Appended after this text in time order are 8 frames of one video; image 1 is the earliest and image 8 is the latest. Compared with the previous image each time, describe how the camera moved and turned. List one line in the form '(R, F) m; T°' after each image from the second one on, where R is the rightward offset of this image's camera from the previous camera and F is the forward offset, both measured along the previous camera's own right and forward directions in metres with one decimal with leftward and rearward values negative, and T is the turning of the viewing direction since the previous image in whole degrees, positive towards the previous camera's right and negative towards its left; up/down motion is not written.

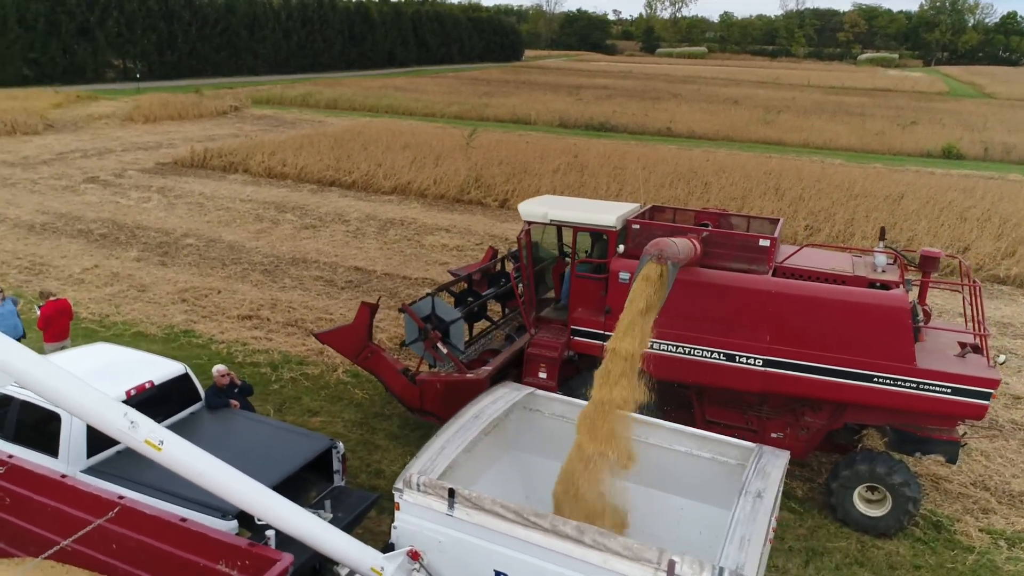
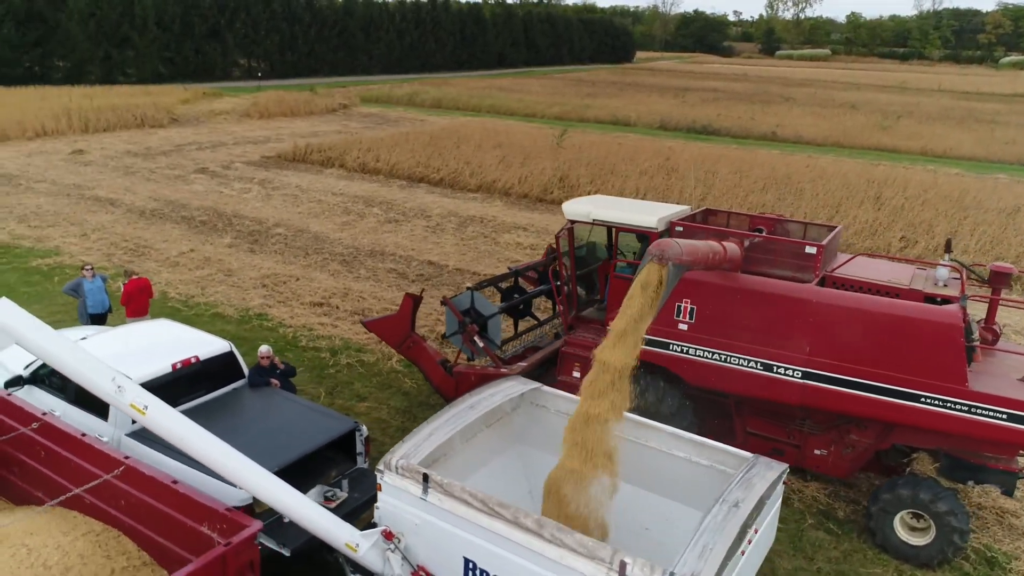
(+0.6, 0.0) m; -8°
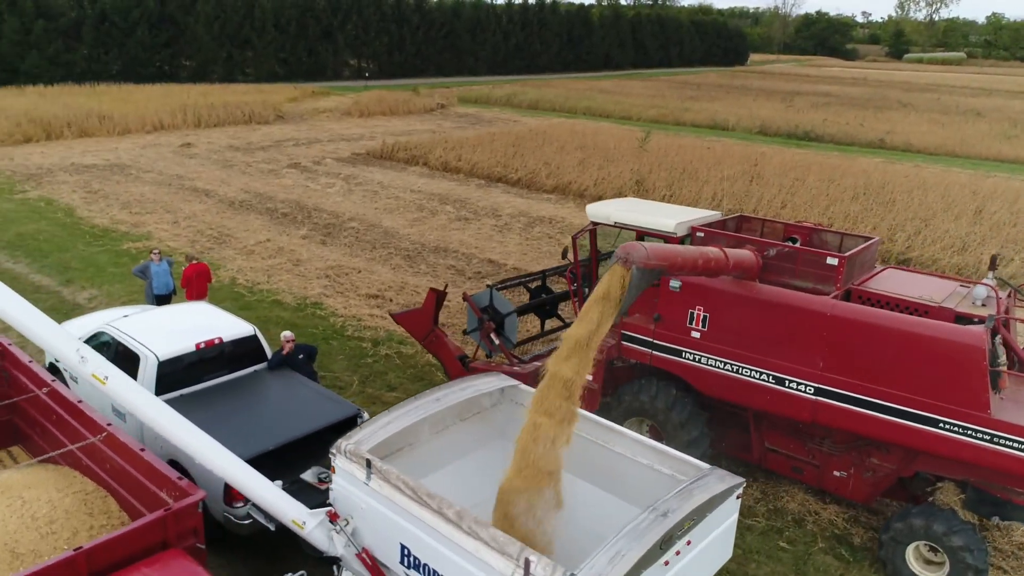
(+0.8, 0.0) m; -8°
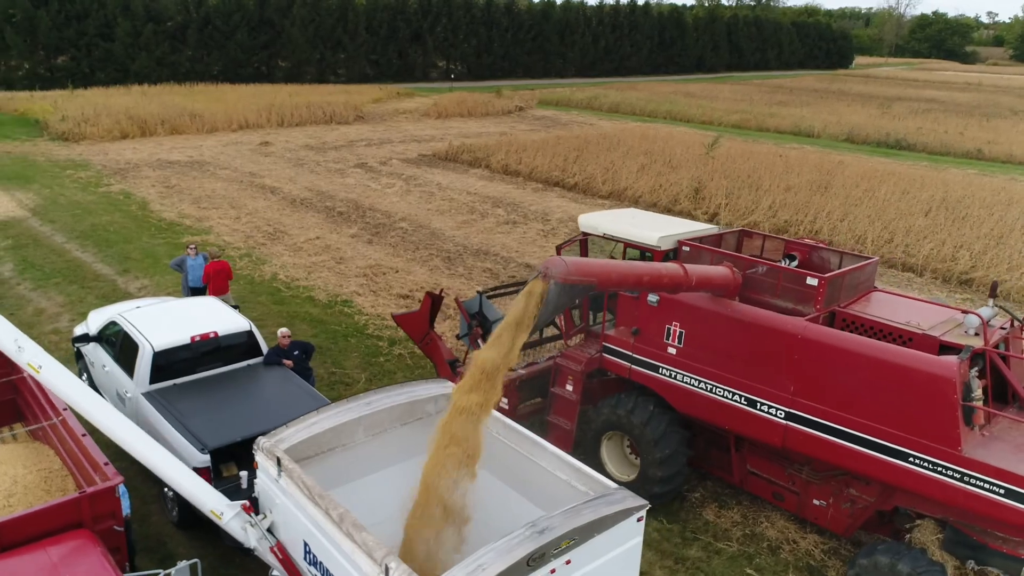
(+1.0, 0.0) m; -7°
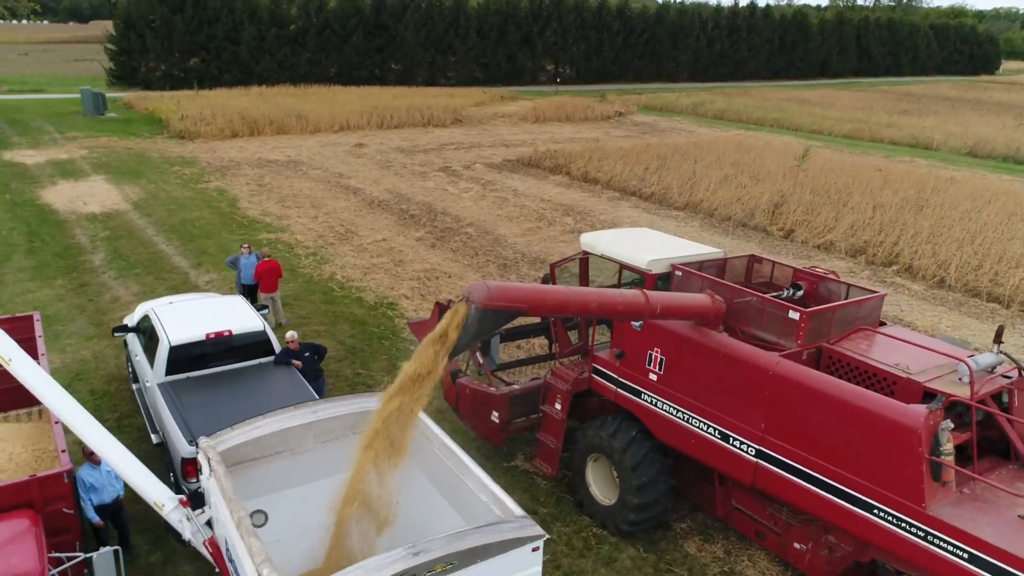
(+1.1, 0.0) m; -8°
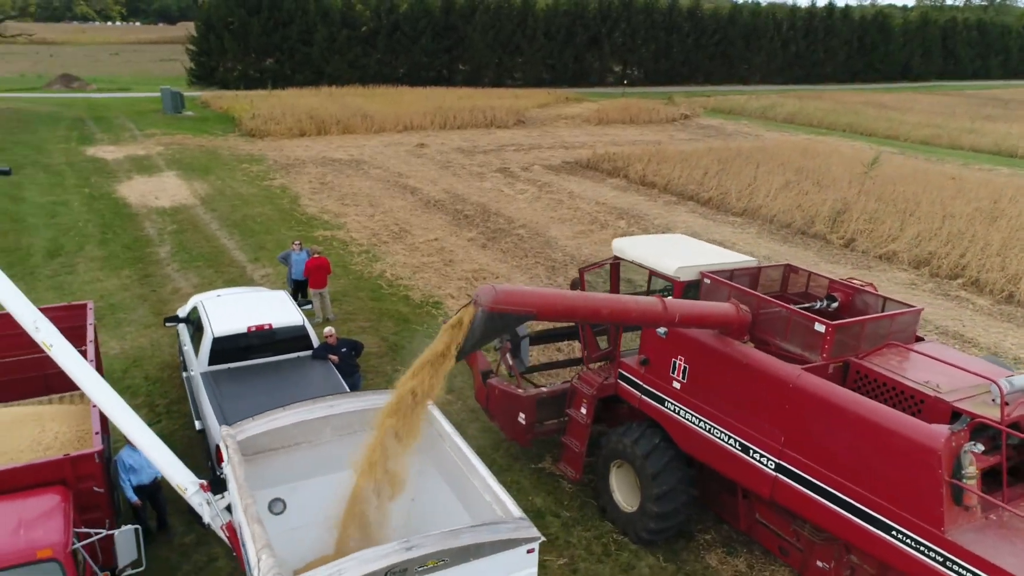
(+0.3, 0.0) m; -5°
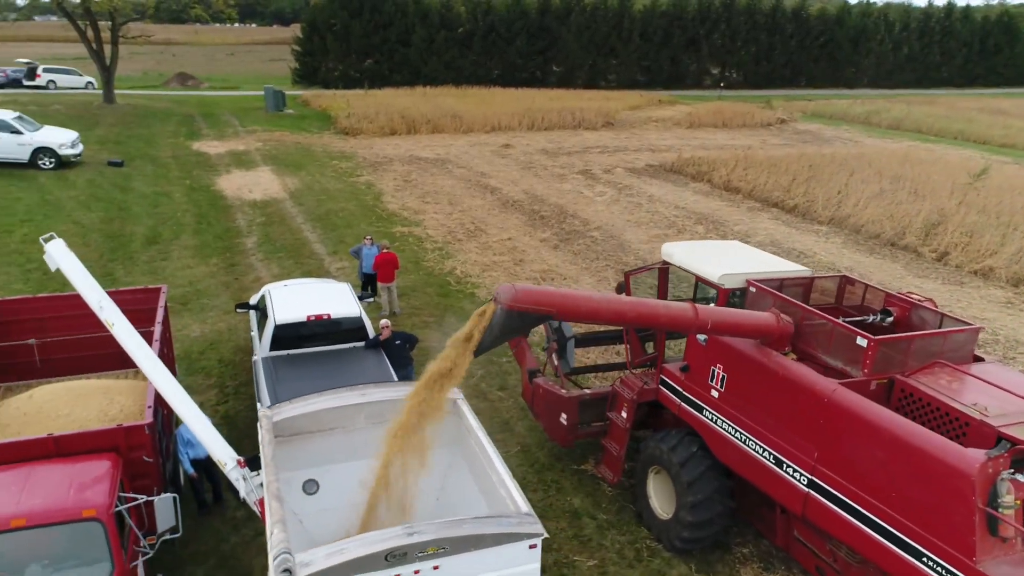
(+0.4, -0.1) m; -7°
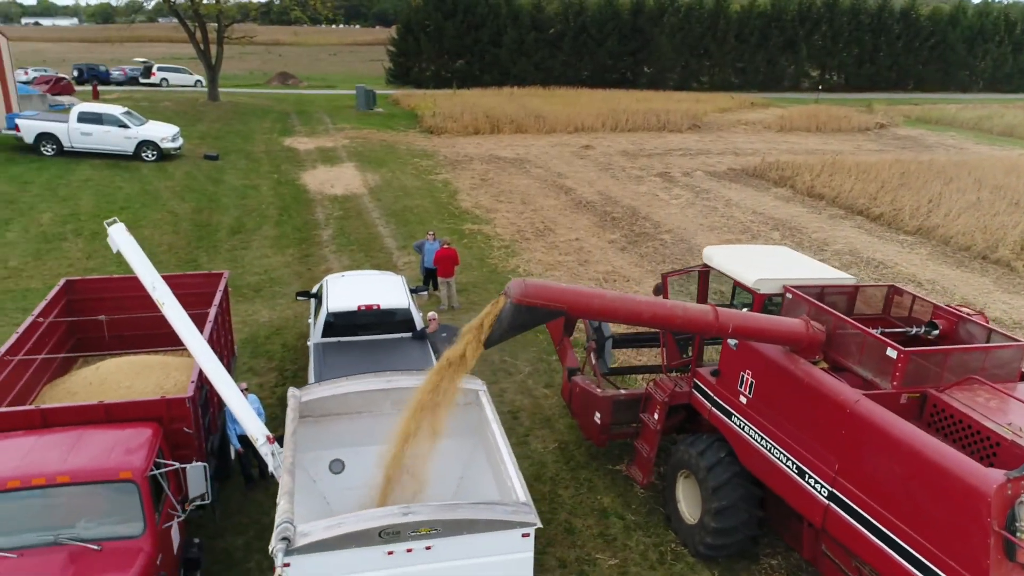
(+0.5, -0.1) m; -7°
